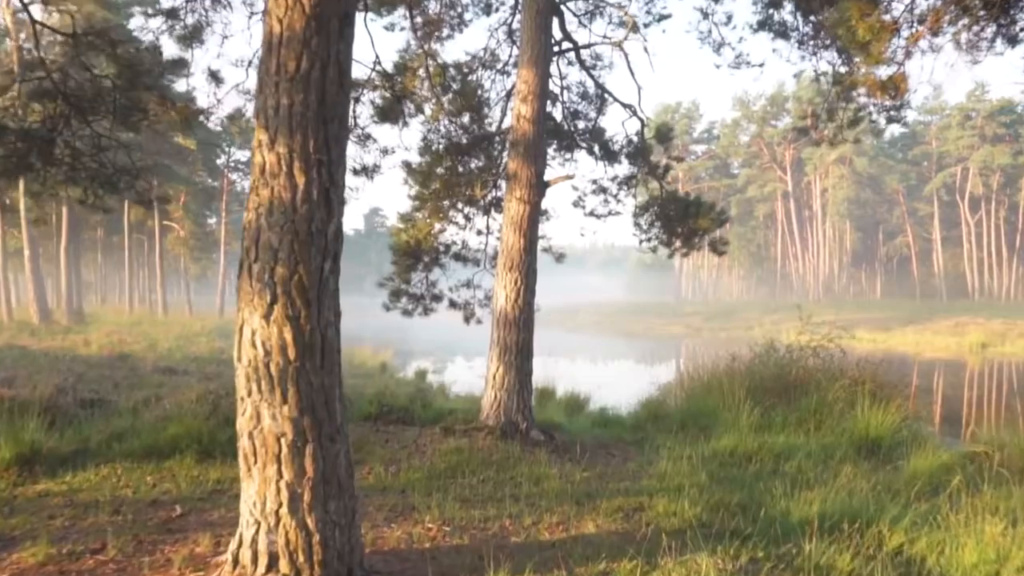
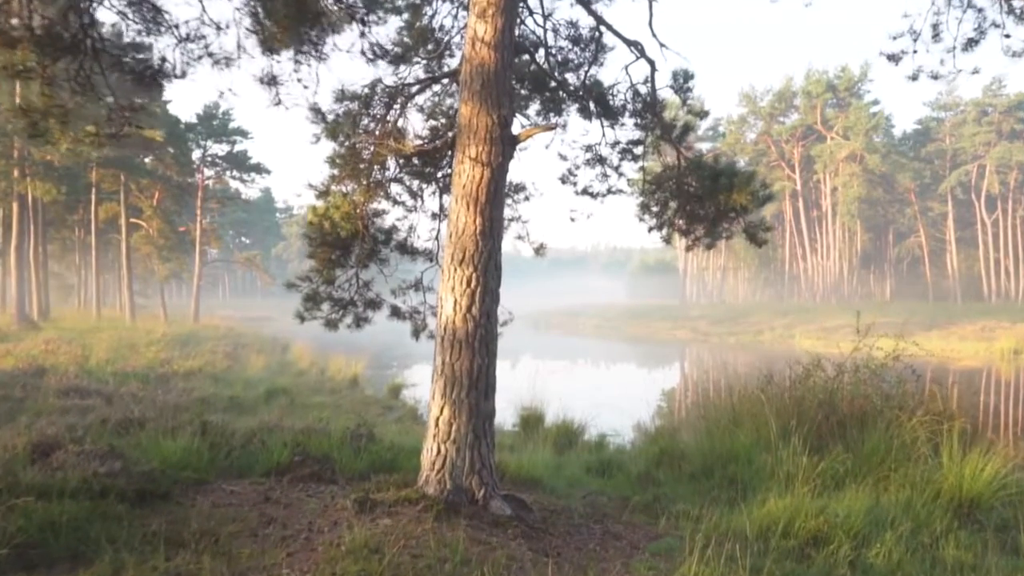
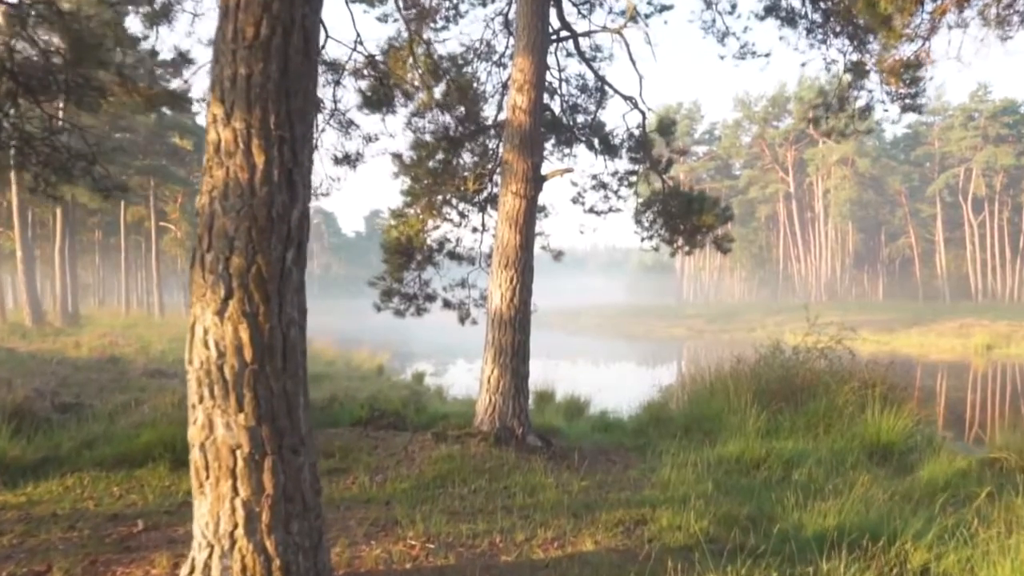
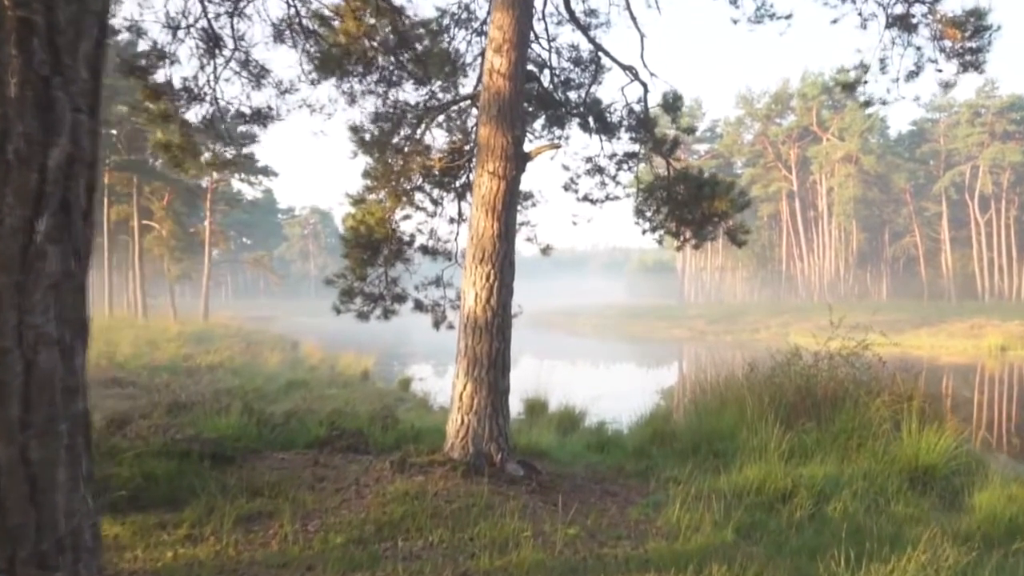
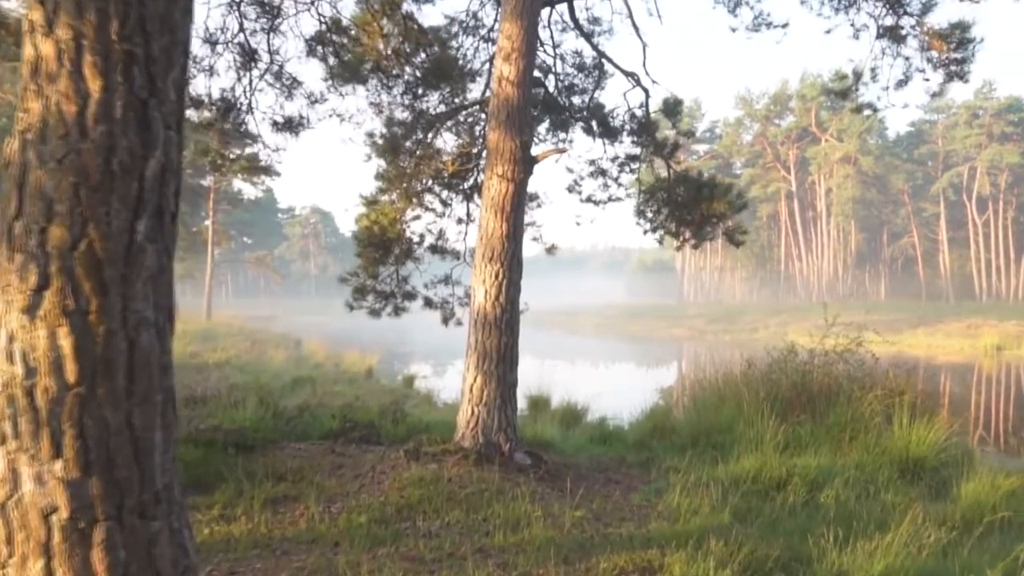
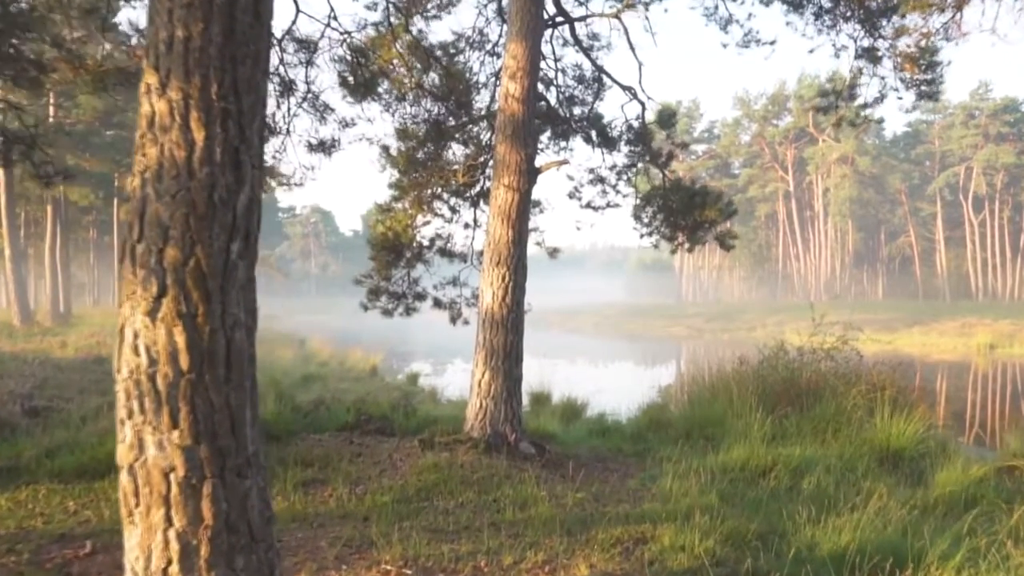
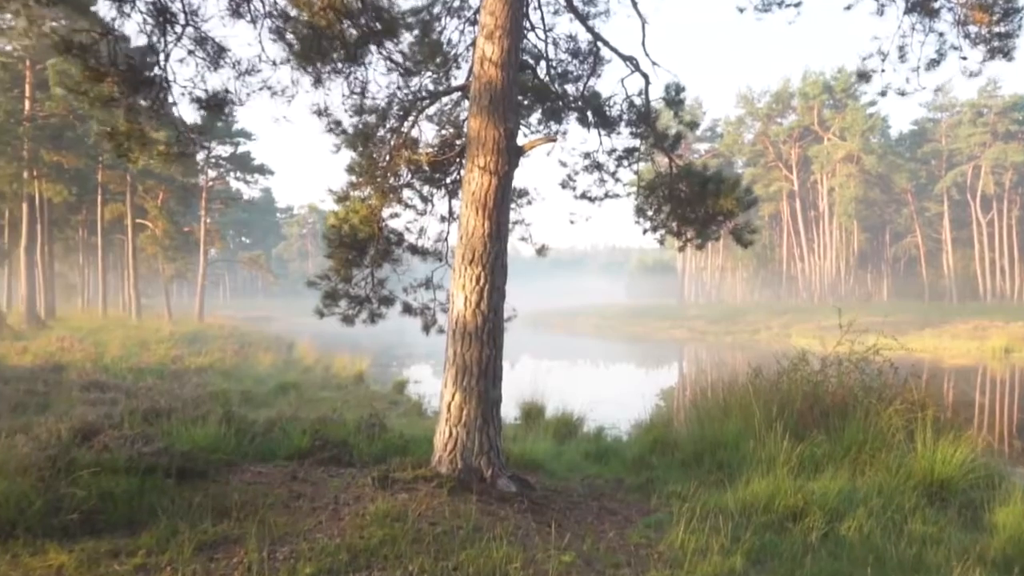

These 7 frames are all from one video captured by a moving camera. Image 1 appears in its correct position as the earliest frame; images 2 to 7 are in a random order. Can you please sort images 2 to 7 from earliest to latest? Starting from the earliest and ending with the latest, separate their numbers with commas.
3, 6, 5, 4, 7, 2
